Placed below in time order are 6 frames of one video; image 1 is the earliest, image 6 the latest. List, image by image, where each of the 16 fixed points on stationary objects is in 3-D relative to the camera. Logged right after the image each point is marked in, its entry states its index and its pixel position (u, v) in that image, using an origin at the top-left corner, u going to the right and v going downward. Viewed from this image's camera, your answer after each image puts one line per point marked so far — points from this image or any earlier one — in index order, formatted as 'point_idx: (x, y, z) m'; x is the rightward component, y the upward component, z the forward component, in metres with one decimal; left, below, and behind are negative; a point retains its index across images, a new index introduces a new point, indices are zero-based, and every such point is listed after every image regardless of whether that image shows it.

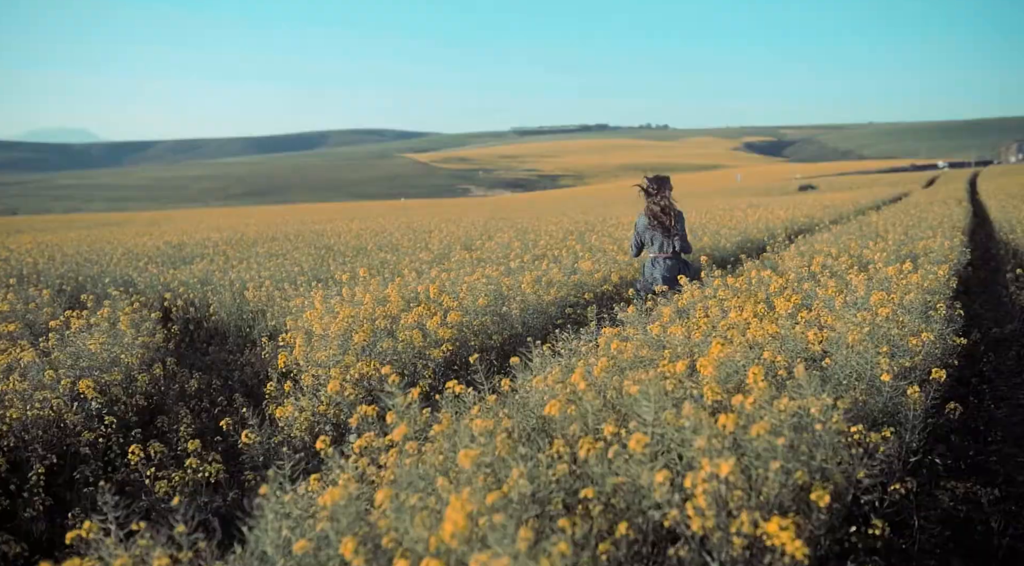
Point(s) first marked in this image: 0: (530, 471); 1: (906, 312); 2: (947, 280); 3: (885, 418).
0: (+0.1, -0.7, +2.8) m
1: (+3.1, -0.2, +5.6) m
2: (+4.4, +0.1, +7.4) m
3: (+2.0, -0.7, +3.8) m
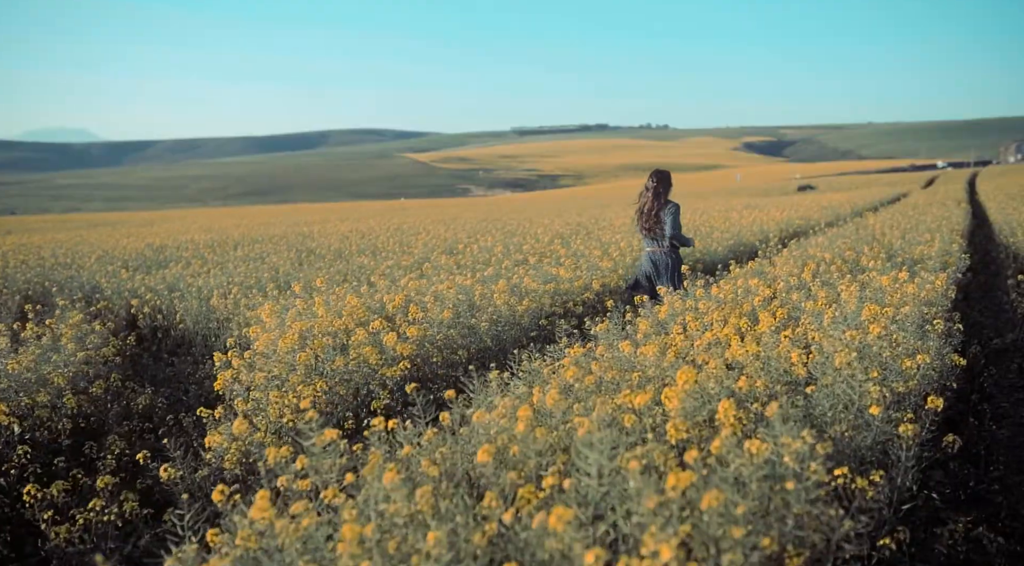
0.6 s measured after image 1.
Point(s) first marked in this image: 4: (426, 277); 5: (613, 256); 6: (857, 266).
0: (-0.2, -0.8, +2.4) m
1: (+2.8, -0.3, +5.2) m
2: (+4.2, 0.0, +7.0) m
3: (+1.7, -0.8, +3.4) m
4: (-1.1, +0.1, +9.0) m
5: (+1.4, +0.4, +10.4) m
6: (+4.1, +0.2, +8.6) m
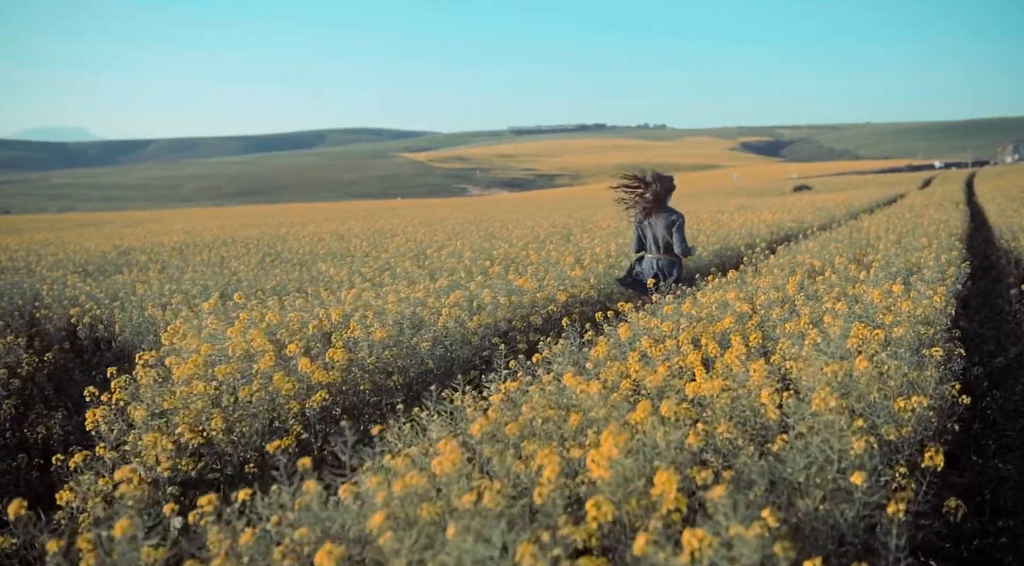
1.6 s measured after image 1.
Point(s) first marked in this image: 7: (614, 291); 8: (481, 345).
0: (-0.6, -1.0, +1.7) m
1: (+2.4, -0.5, +4.5) m
2: (+3.7, -0.2, +6.2) m
3: (+1.3, -0.9, +2.6) m
4: (-1.5, -0.1, +8.2) m
5: (+1.0, +0.3, +9.7) m
6: (+3.7, +0.1, +7.9) m
7: (+1.2, -0.1, +8.6) m
8: (-0.3, -0.5, +6.2) m
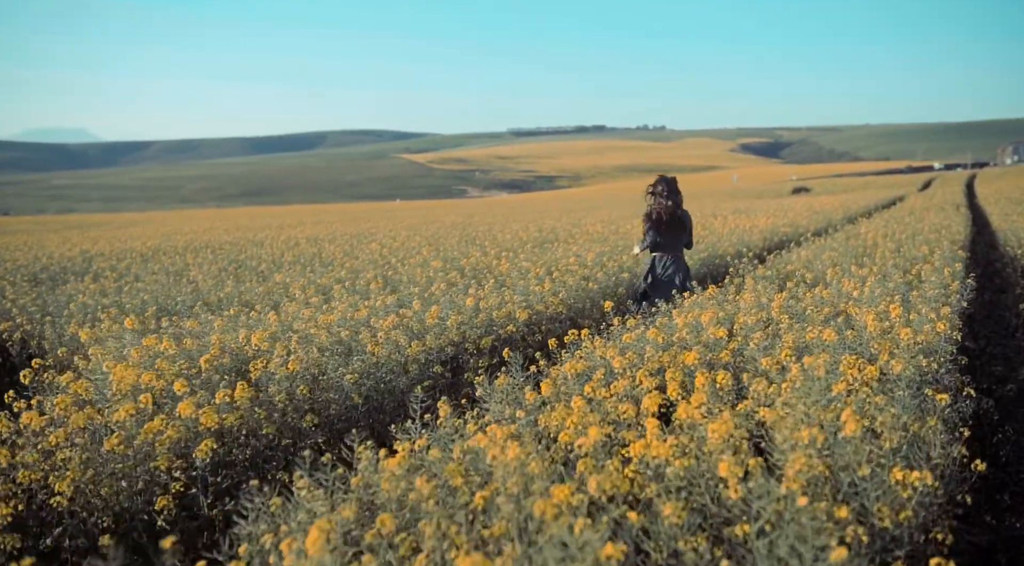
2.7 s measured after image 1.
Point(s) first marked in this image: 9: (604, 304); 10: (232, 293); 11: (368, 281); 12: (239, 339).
0: (-1.1, -1.1, +0.9) m
1: (+1.9, -0.6, +3.7) m
2: (+3.3, -0.3, +5.5) m
3: (+0.8, -1.1, +1.9) m
4: (-1.9, -0.2, +7.4) m
5: (+0.6, +0.1, +8.9) m
6: (+3.2, -0.1, +7.1) m
7: (+0.8, -0.3, +7.8) m
8: (-0.7, -0.7, +5.5) m
9: (+1.0, -0.2, +8.1) m
10: (-3.7, -0.1, +9.4) m
11: (-1.9, 0.0, +9.2) m
12: (-2.2, -0.4, +5.9) m
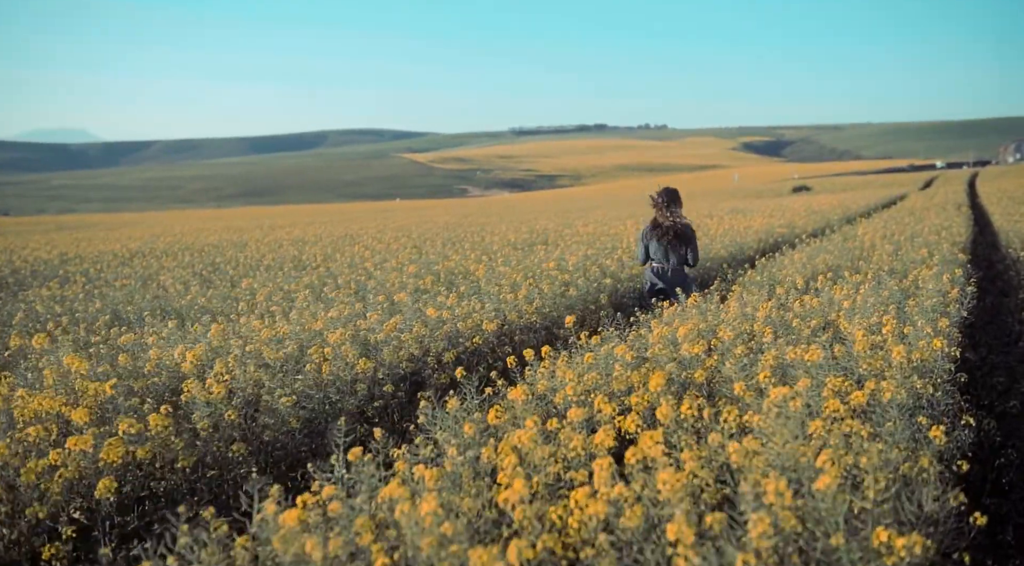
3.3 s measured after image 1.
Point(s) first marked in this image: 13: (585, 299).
0: (-1.4, -1.2, +0.4) m
1: (+1.6, -0.7, +3.2) m
2: (+3.0, -0.4, +5.0) m
3: (+0.5, -1.2, +1.4) m
4: (-2.2, -0.3, +7.0) m
5: (+0.3, 0.0, +8.4) m
6: (+3.0, -0.2, +6.7) m
7: (+0.5, -0.3, +7.3) m
8: (-1.0, -0.8, +5.0) m
9: (+0.8, -0.3, +7.6) m
10: (-4.0, -0.2, +9.0) m
11: (-2.1, 0.0, +8.7) m
12: (-2.5, -0.5, +5.4) m
13: (+0.8, -0.2, +7.9) m
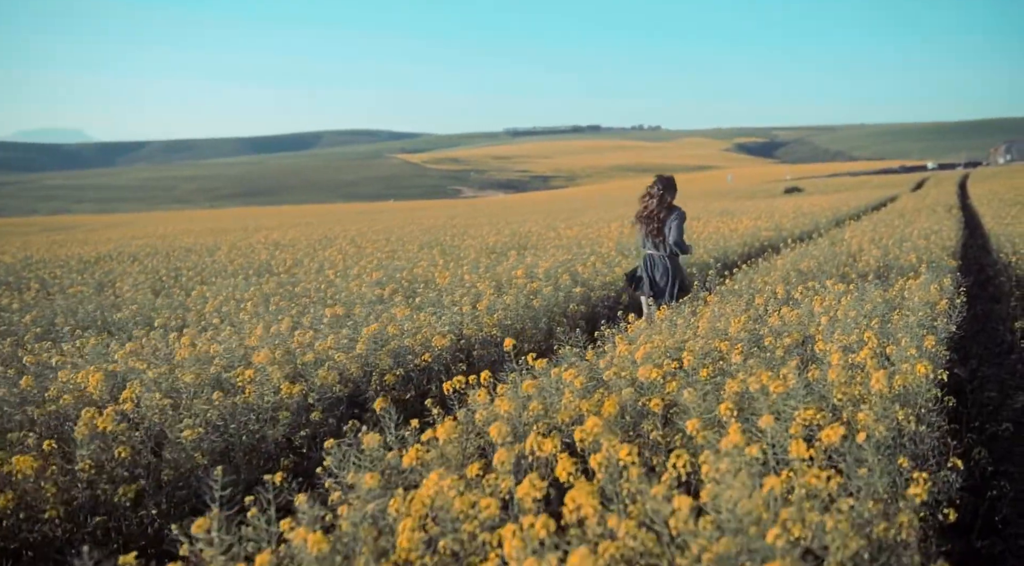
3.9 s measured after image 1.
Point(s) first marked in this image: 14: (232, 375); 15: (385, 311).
0: (-1.7, -1.3, -0.1) m
1: (+1.3, -0.8, +2.8) m
2: (+2.6, -0.5, +4.5) m
3: (+0.2, -1.3, +0.9) m
4: (-2.6, -0.4, +6.5) m
5: (-0.1, -0.1, +7.9) m
6: (+2.6, -0.3, +6.2) m
7: (+0.1, -0.4, +6.8) m
8: (-1.4, -0.9, +4.5) m
9: (+0.4, -0.4, +7.1) m
10: (-4.4, -0.3, +8.4) m
11: (-2.5, -0.1, +8.2) m
12: (-2.9, -0.6, +4.9) m
13: (+0.4, -0.3, +7.4) m
14: (-1.9, -0.6, +4.9) m
15: (-1.2, -0.3, +6.9) m
